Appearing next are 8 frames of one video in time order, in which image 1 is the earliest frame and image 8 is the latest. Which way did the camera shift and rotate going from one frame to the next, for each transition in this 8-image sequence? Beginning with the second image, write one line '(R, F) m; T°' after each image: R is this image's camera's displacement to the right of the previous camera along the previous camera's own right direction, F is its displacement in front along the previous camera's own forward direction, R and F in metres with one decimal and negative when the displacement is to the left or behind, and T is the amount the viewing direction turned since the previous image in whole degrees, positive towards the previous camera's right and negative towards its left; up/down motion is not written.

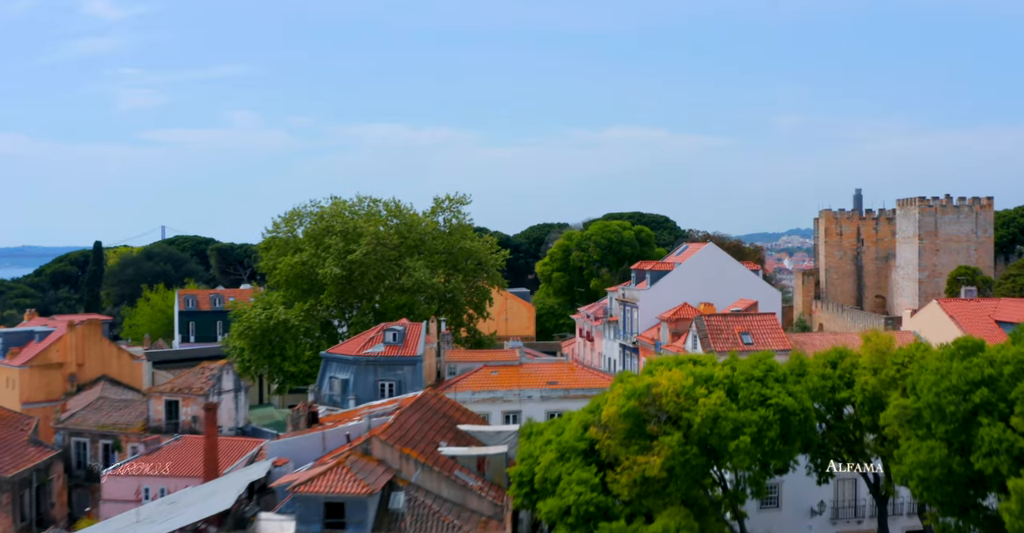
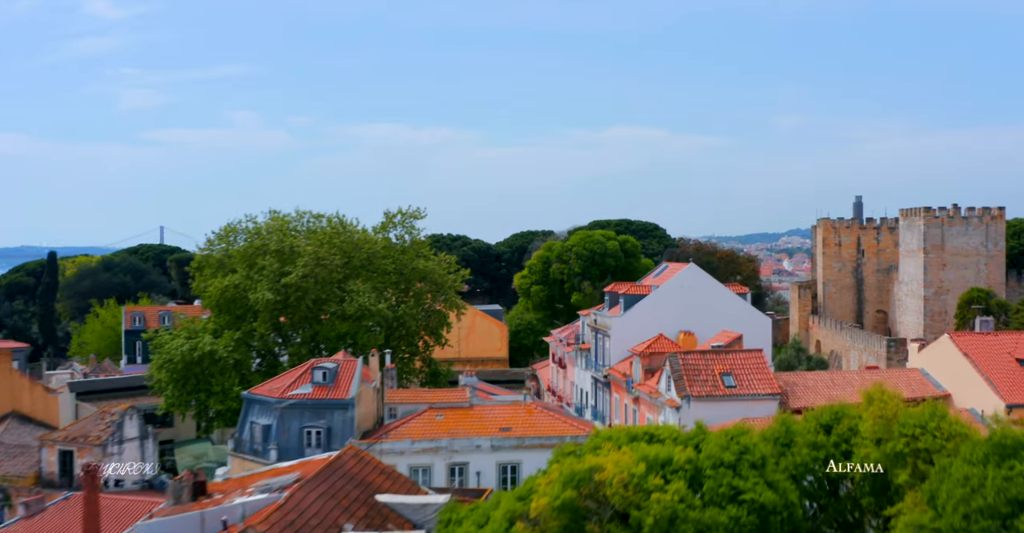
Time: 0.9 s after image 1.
(+1.2, +3.3) m; 0°
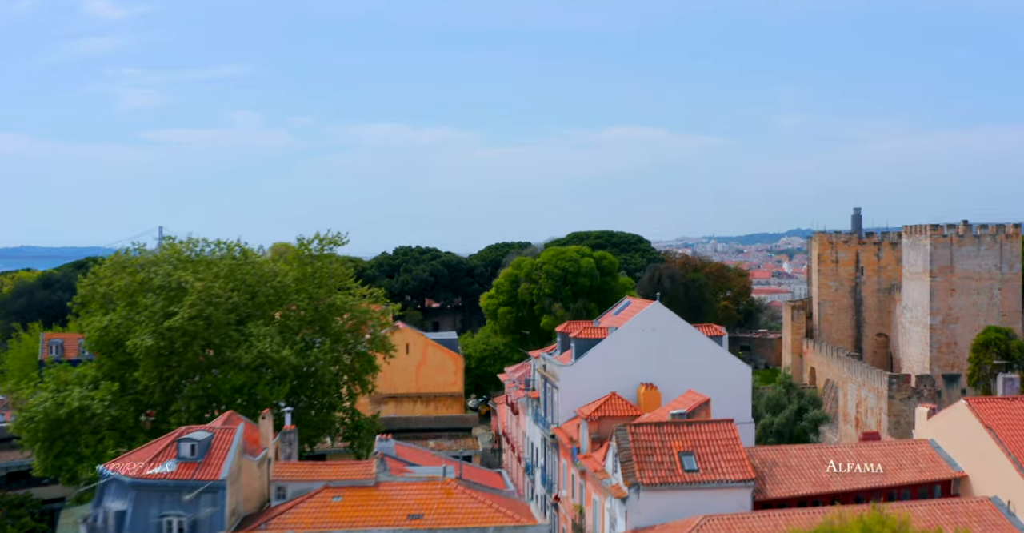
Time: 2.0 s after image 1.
(+1.7, +4.3) m; 0°
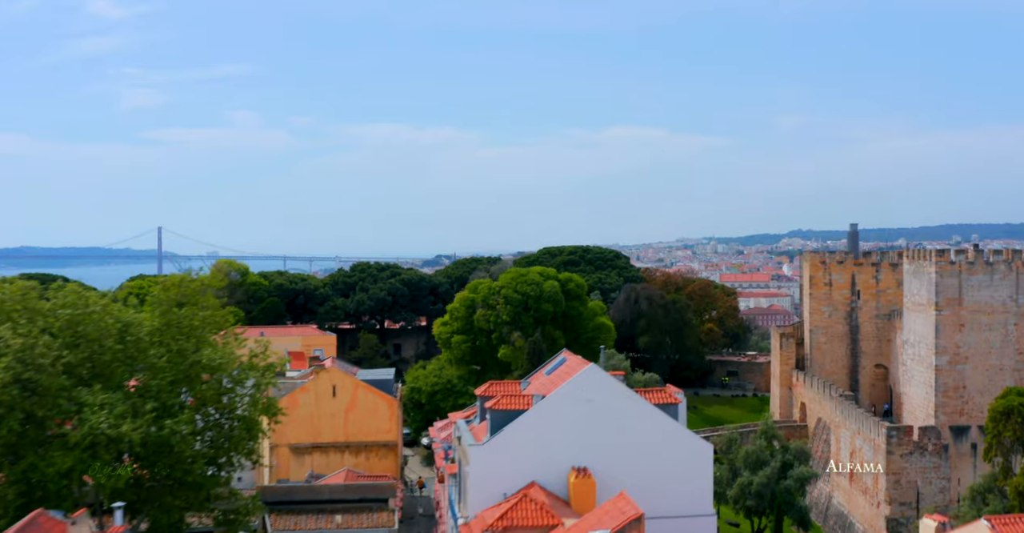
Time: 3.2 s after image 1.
(+1.9, +4.6) m; 0°
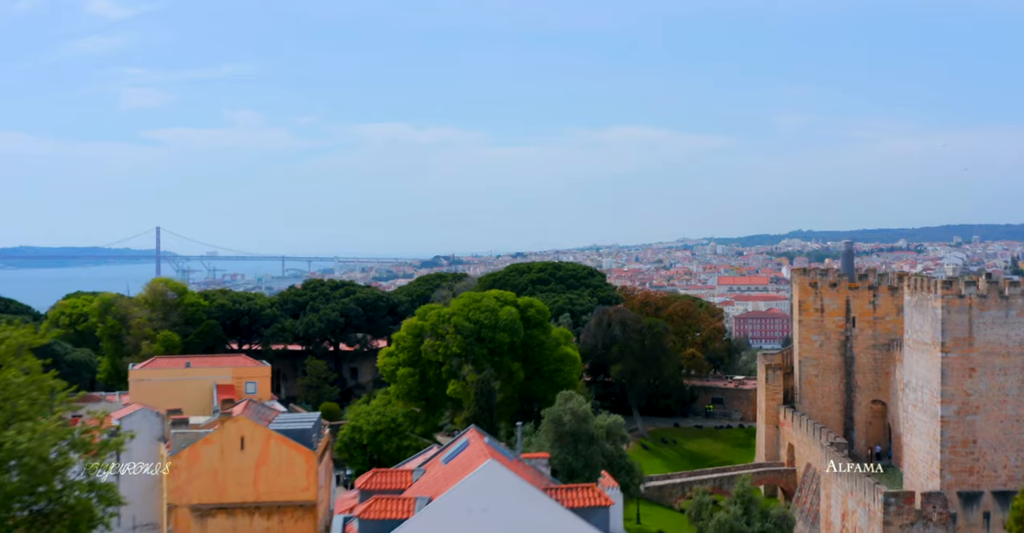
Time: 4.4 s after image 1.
(+1.8, +4.3) m; 0°
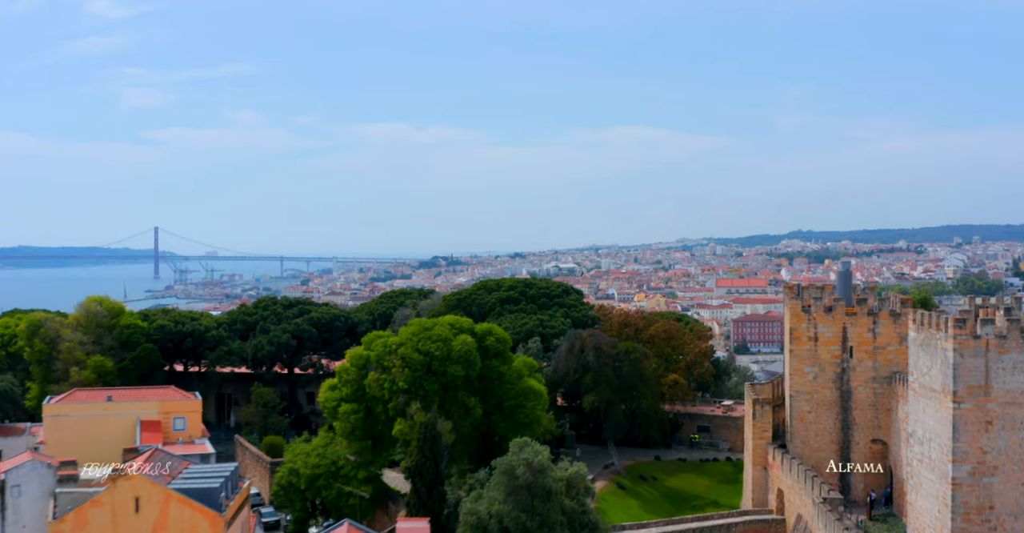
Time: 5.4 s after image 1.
(+1.5, +3.8) m; 0°
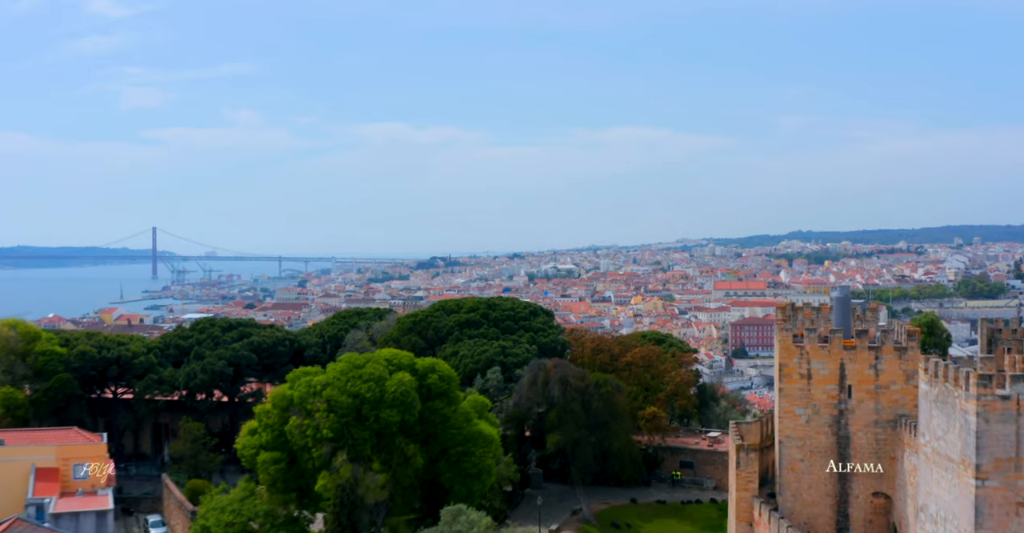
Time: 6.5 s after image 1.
(+1.6, +4.2) m; 0°
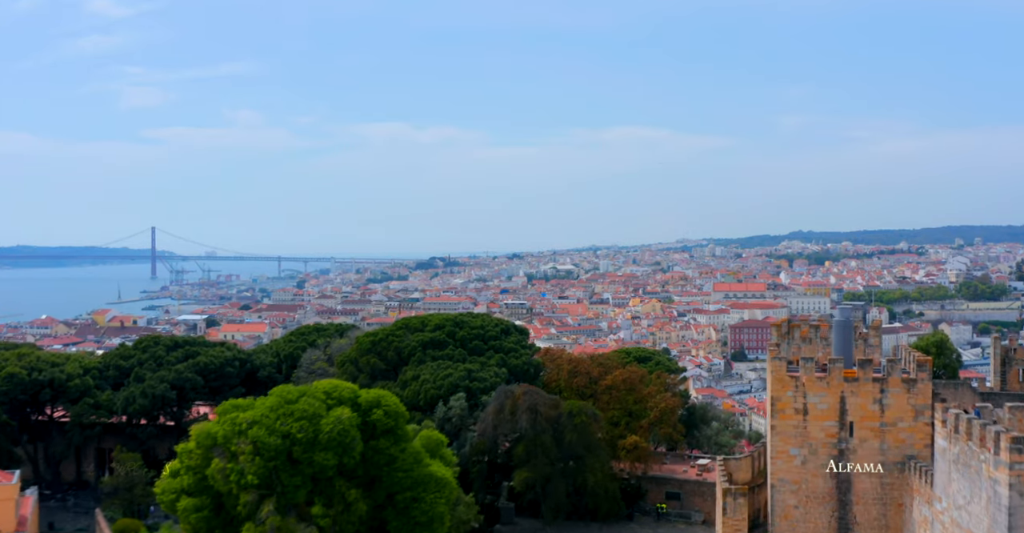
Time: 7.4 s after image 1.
(+1.1, +3.3) m; 0°
